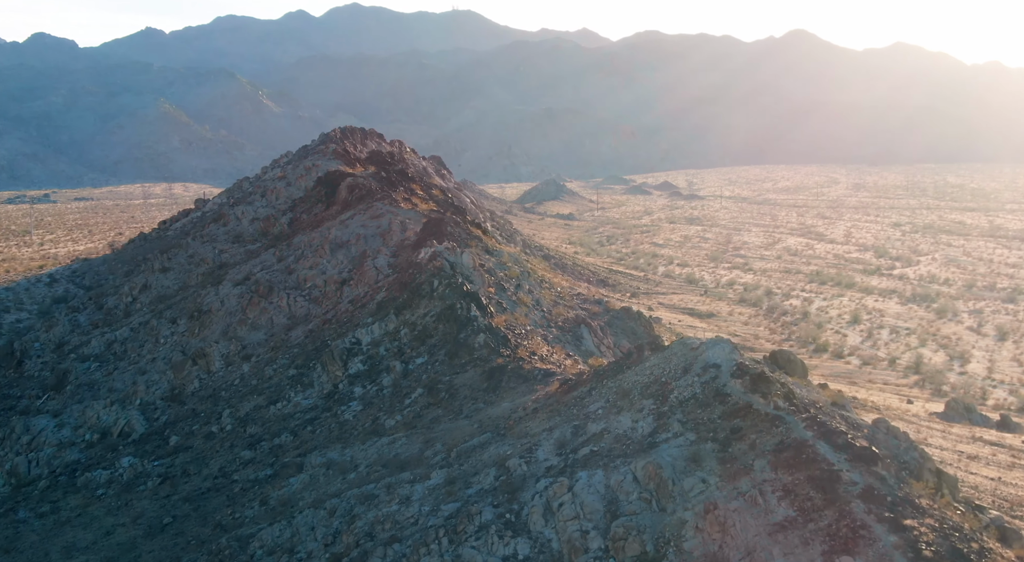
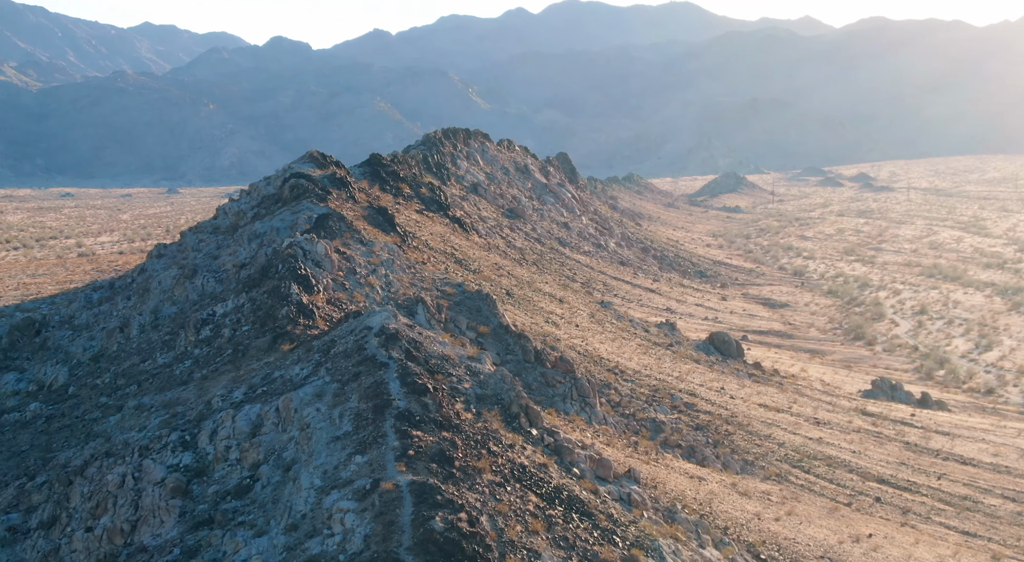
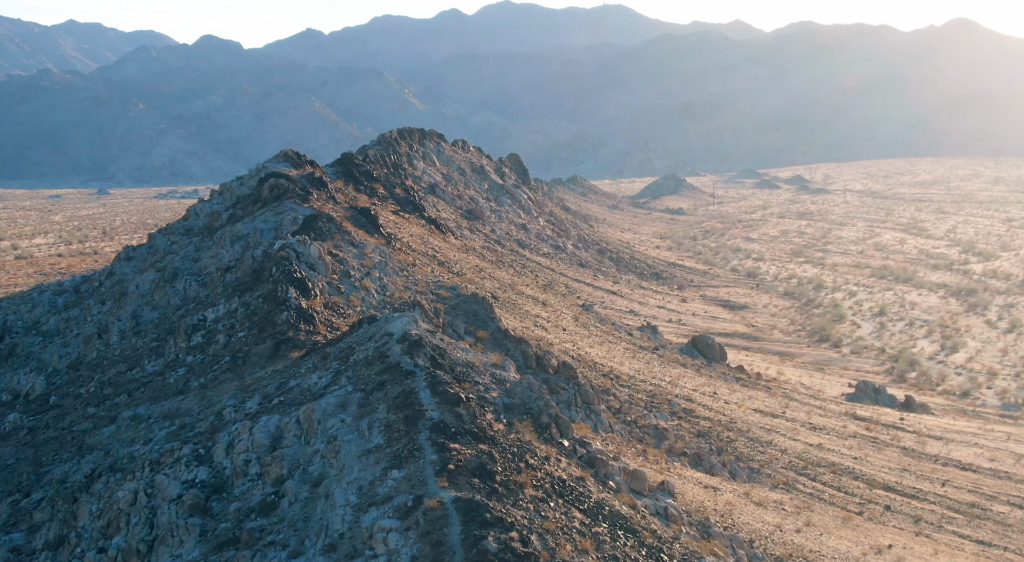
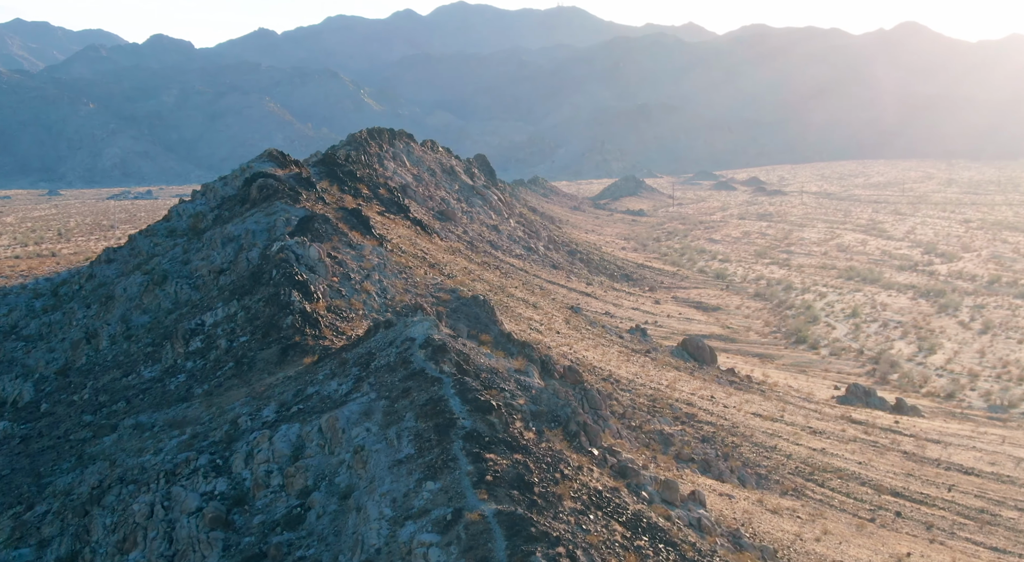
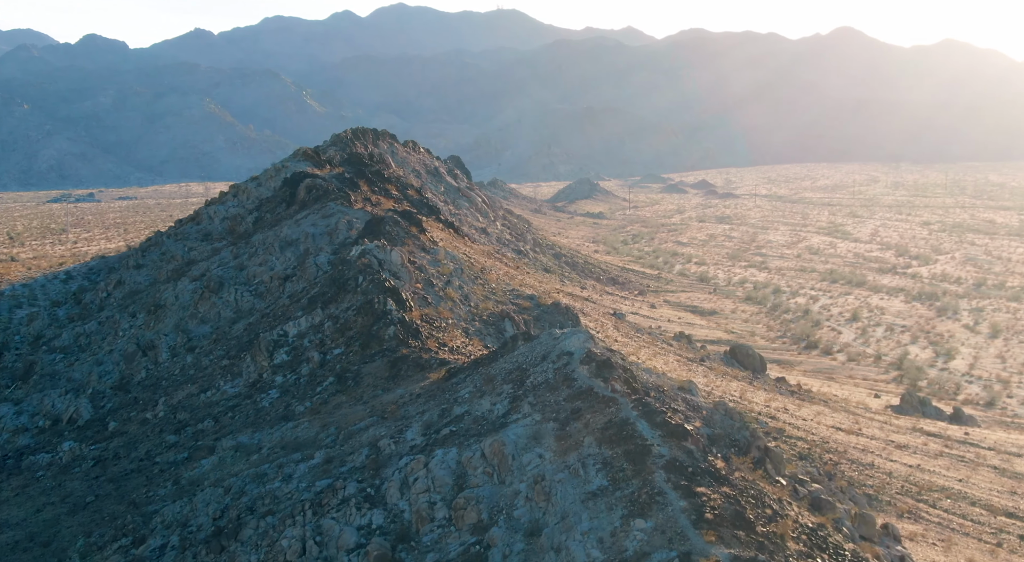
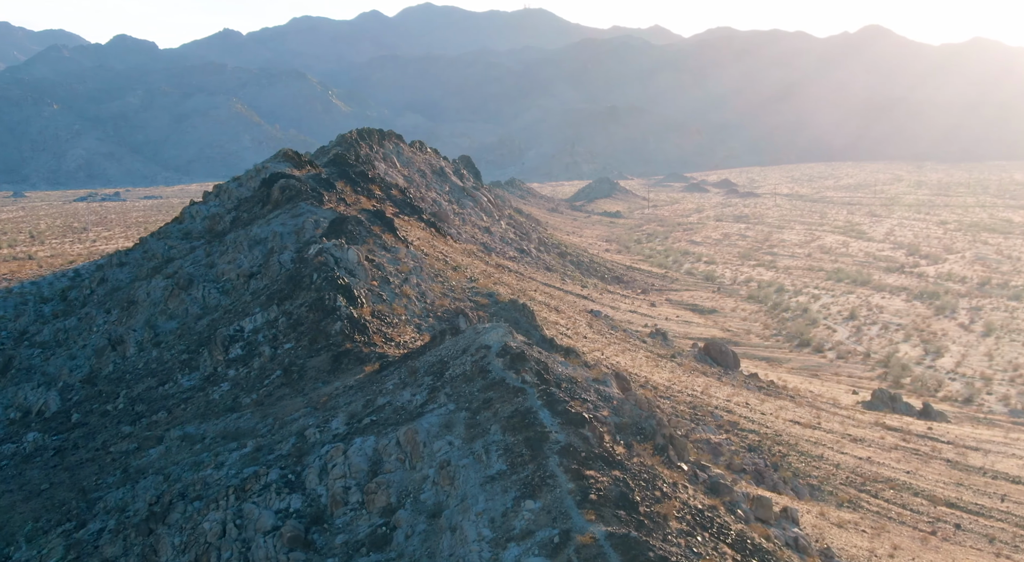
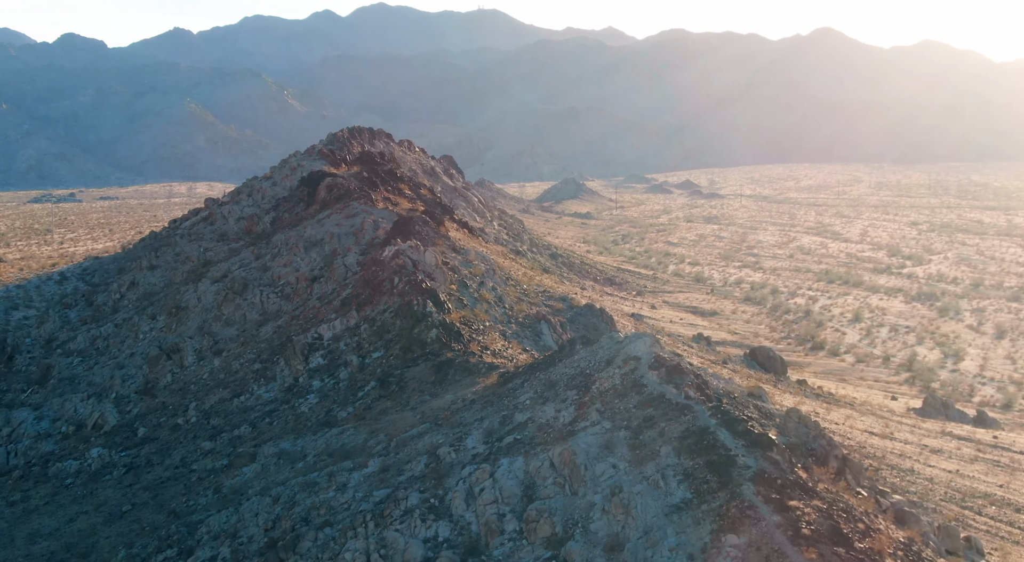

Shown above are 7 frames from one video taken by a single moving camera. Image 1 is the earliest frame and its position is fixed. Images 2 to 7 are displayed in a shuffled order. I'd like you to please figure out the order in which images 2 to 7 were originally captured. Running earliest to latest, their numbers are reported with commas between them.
7, 5, 6, 4, 3, 2
